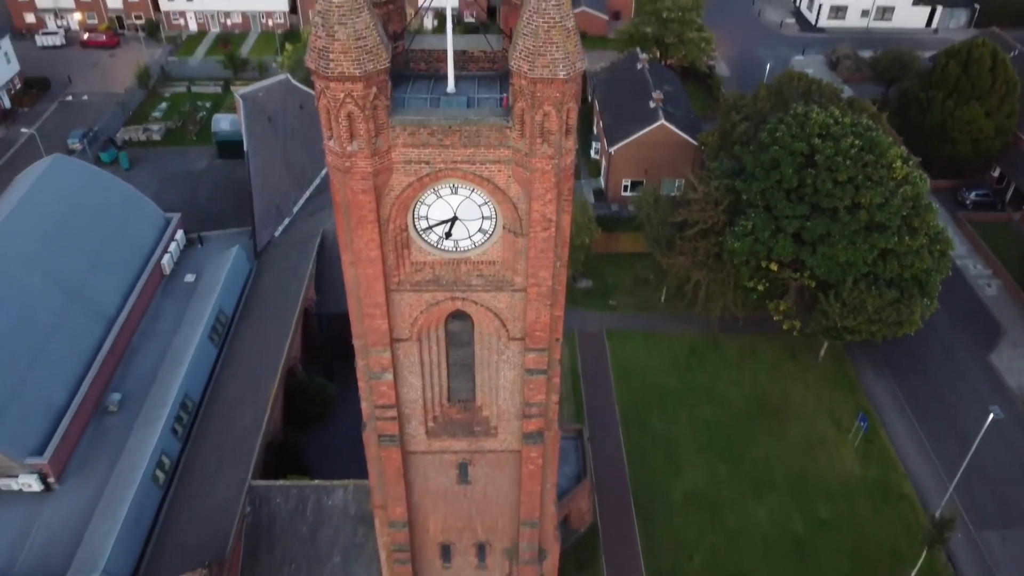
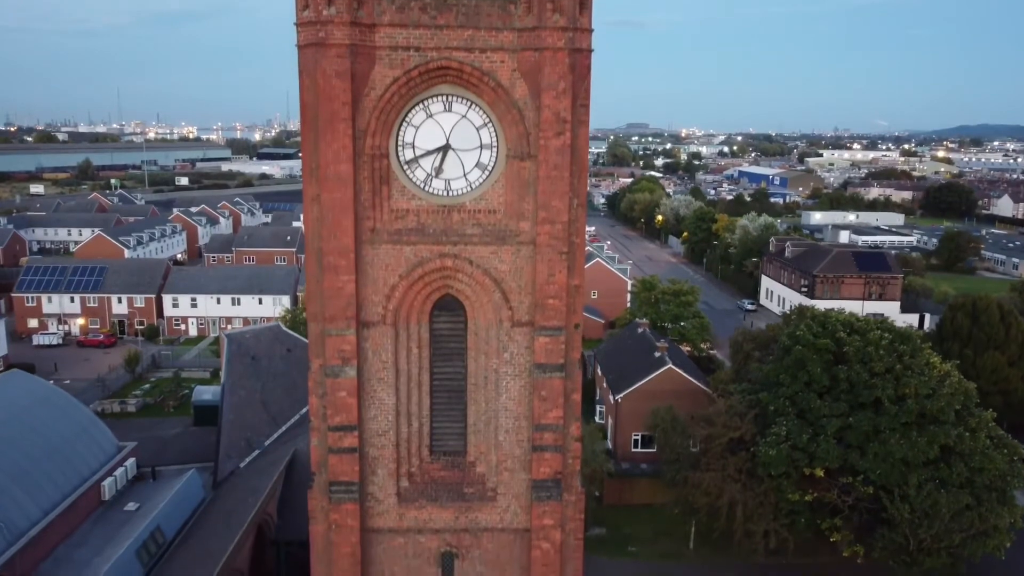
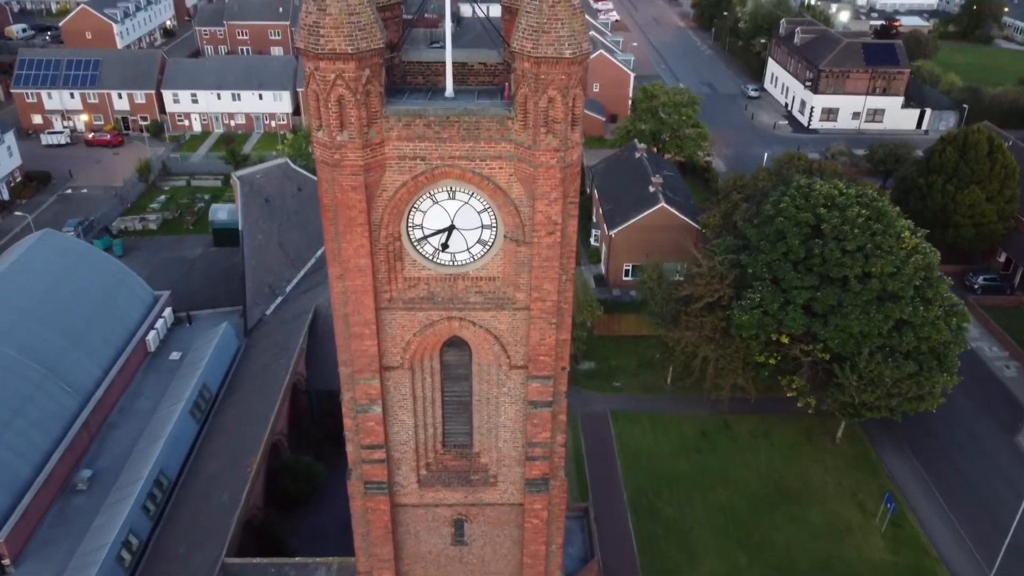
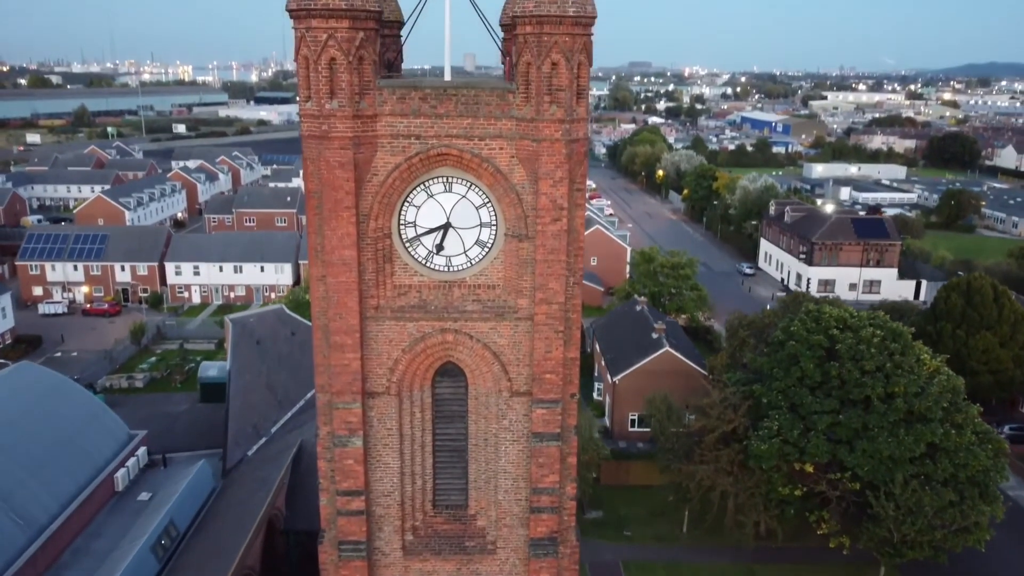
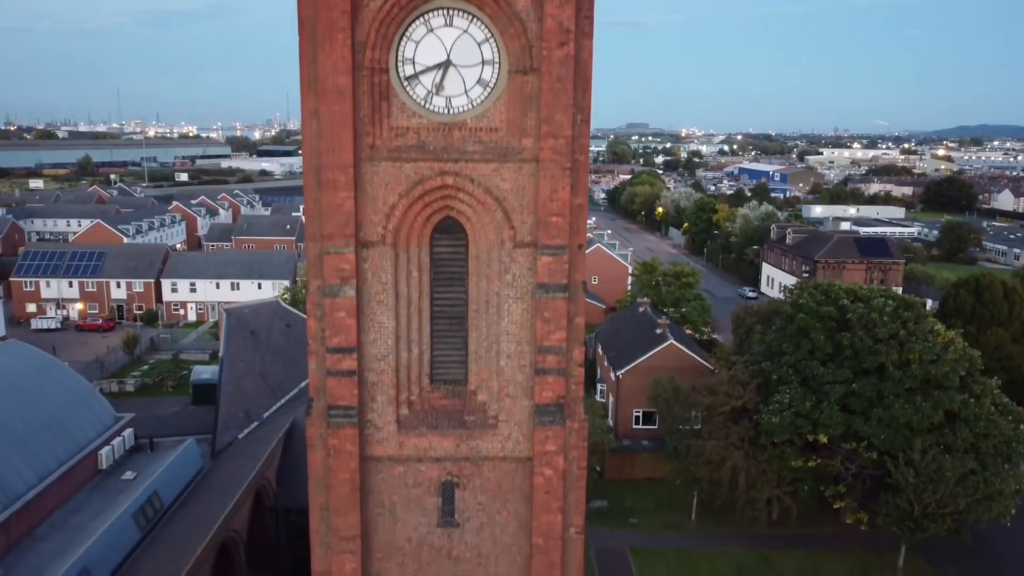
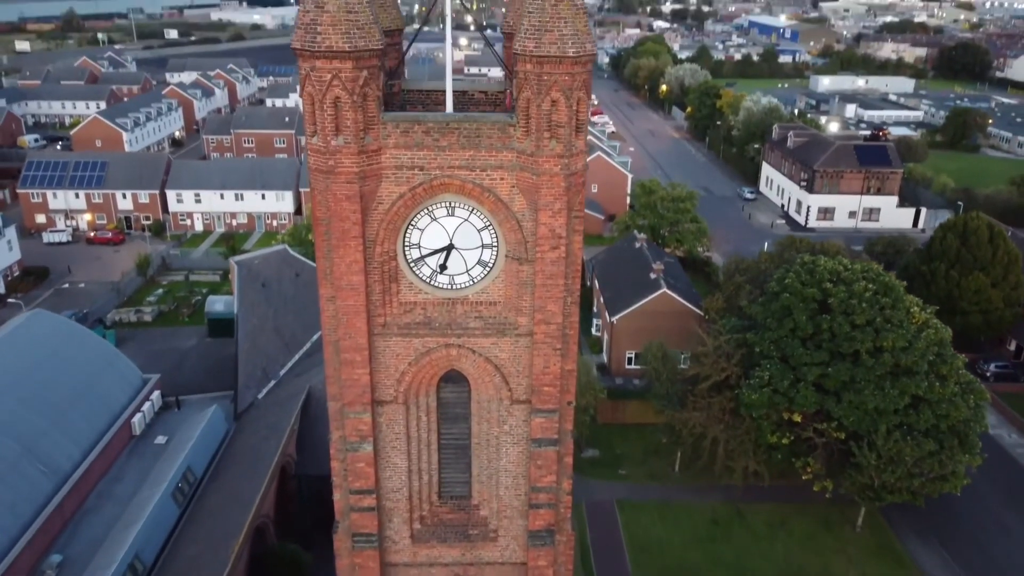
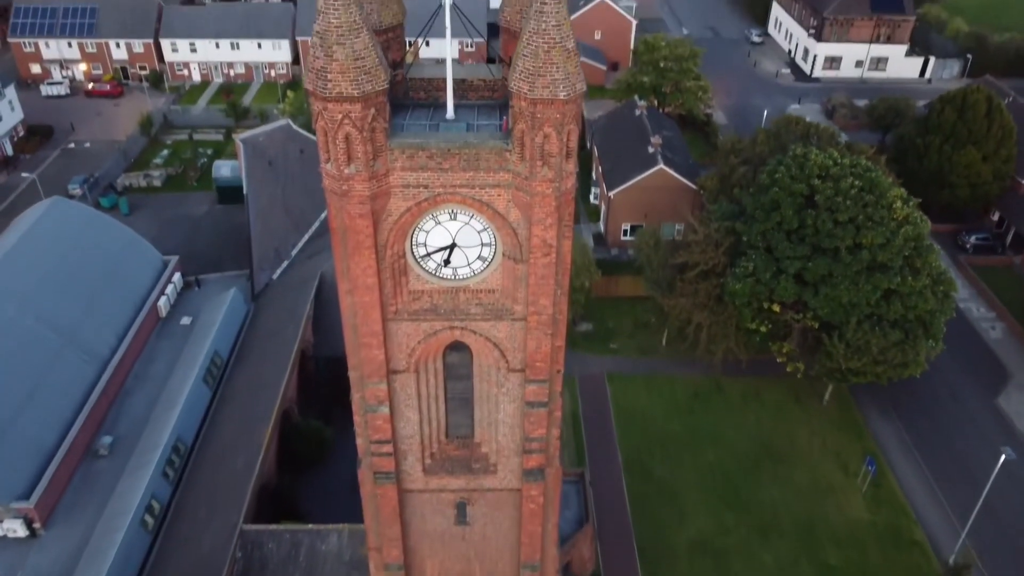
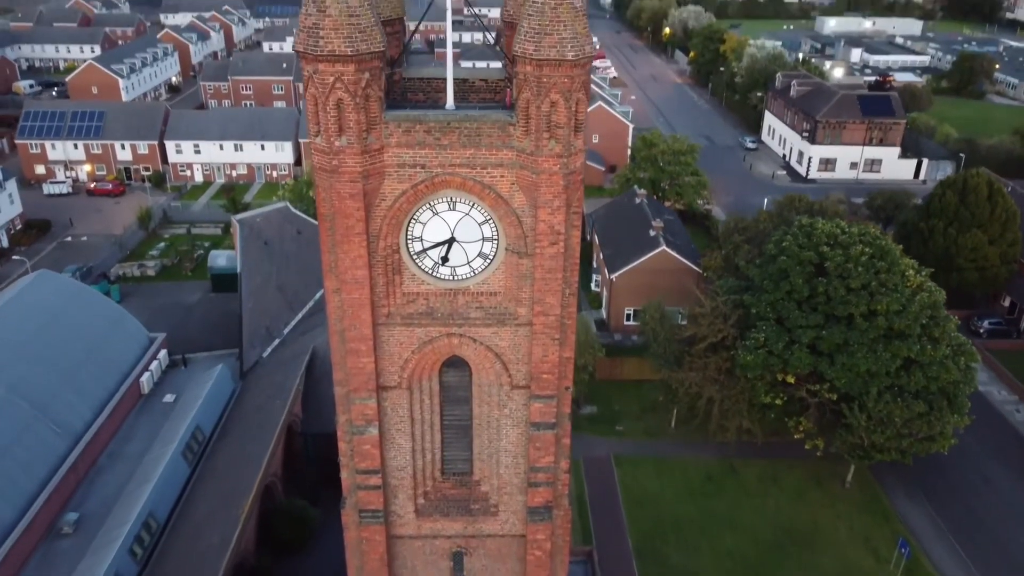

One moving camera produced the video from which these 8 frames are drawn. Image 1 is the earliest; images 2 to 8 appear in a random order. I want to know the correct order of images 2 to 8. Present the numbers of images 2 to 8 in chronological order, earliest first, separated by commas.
7, 3, 8, 6, 4, 2, 5
